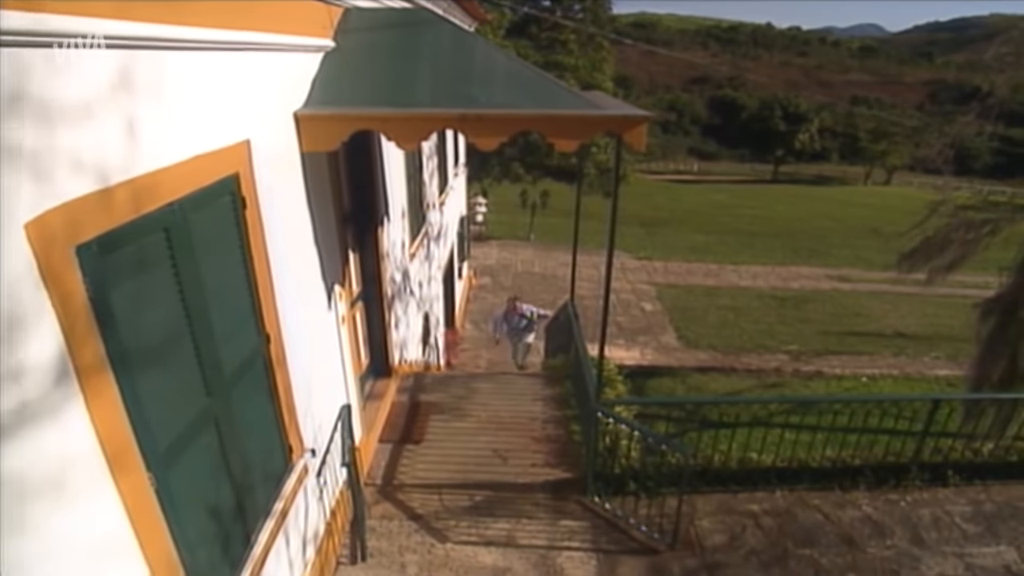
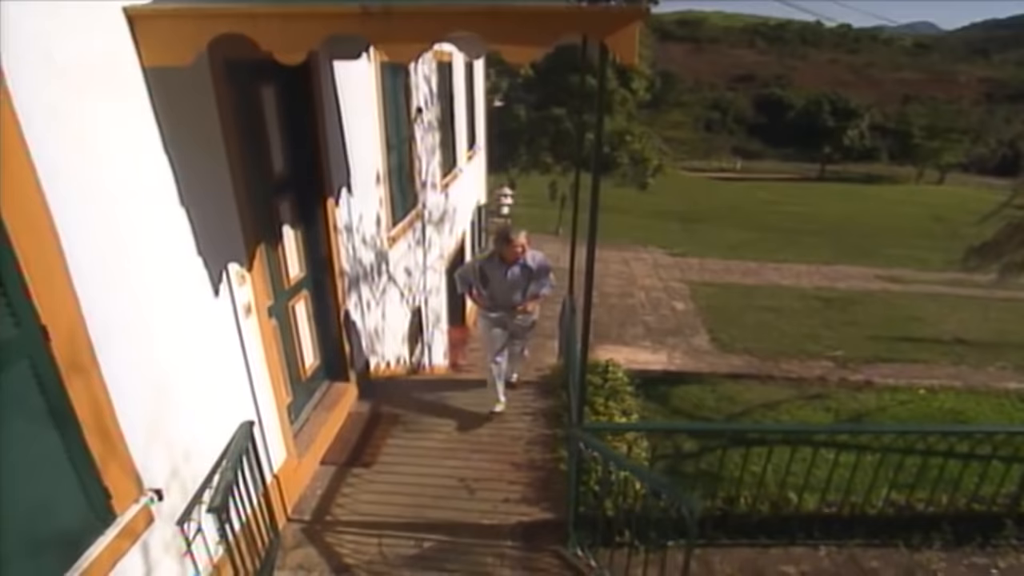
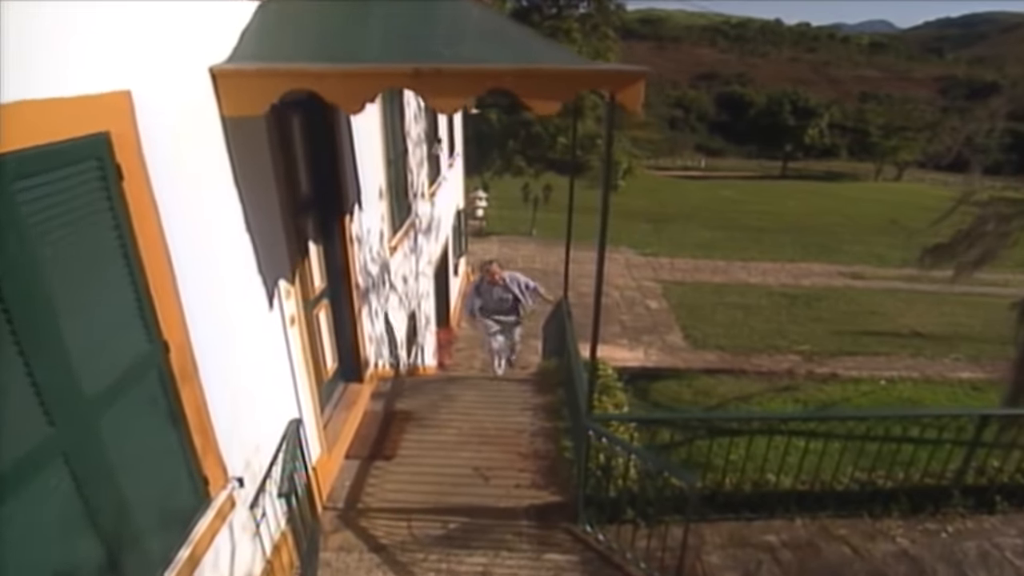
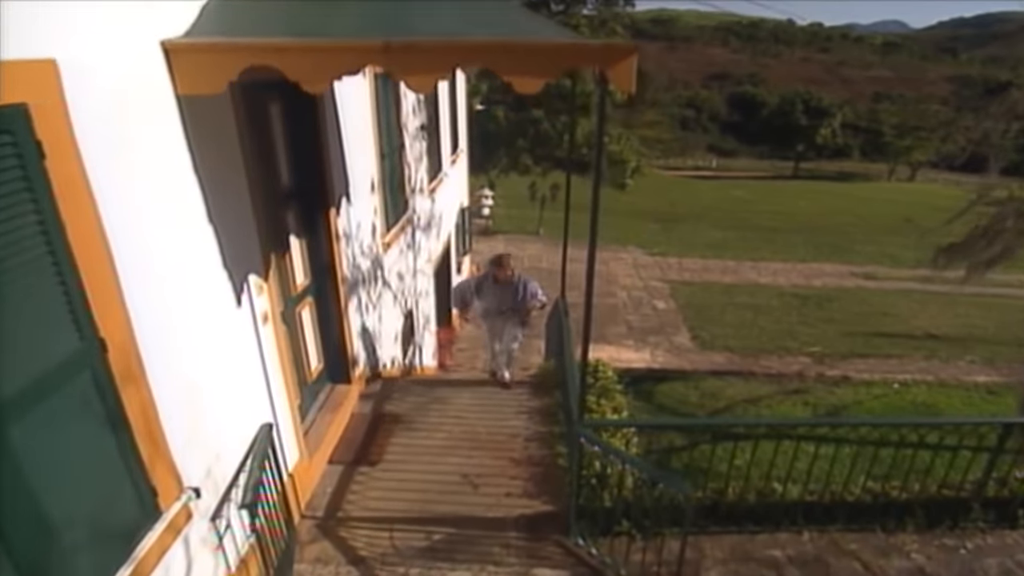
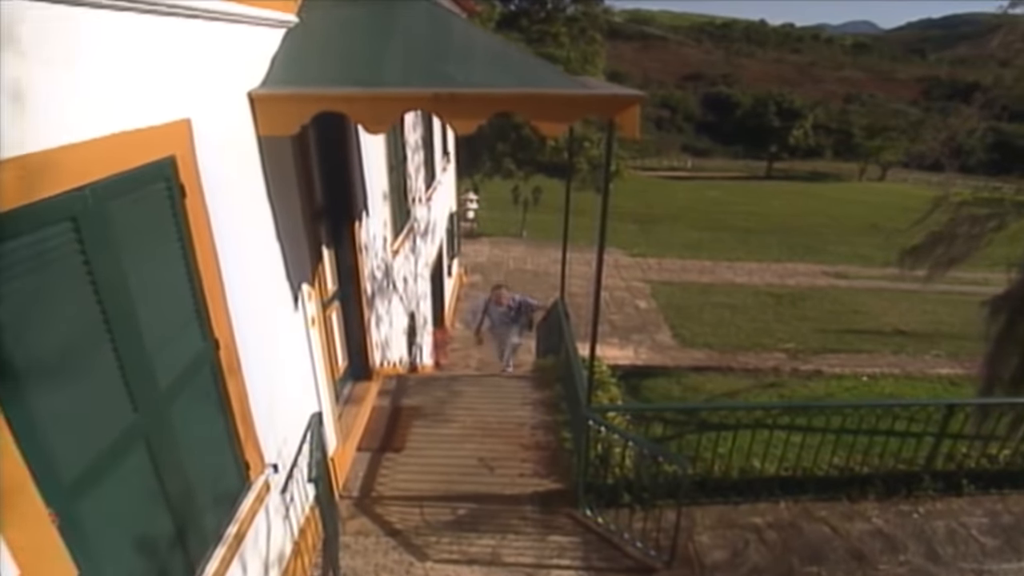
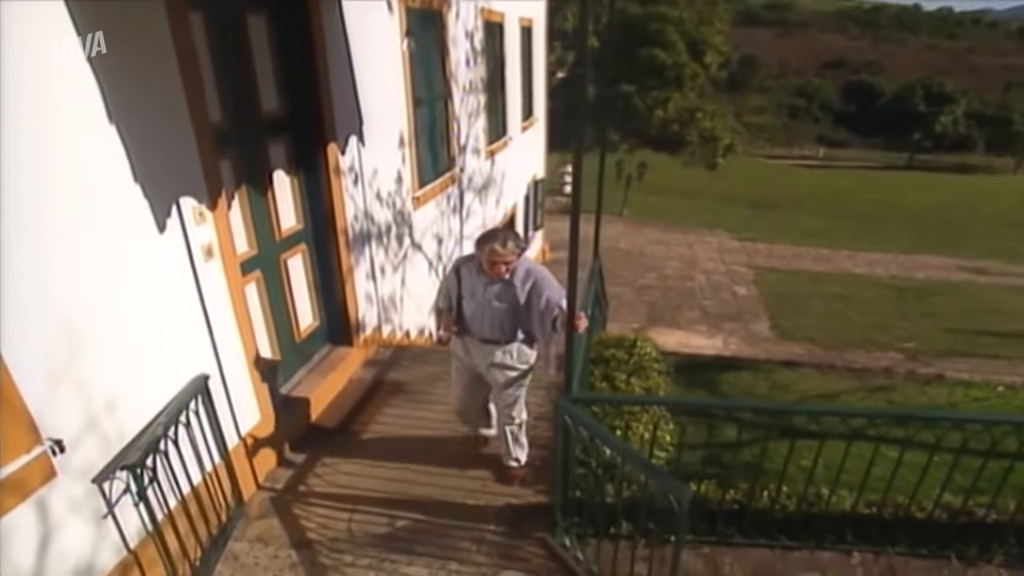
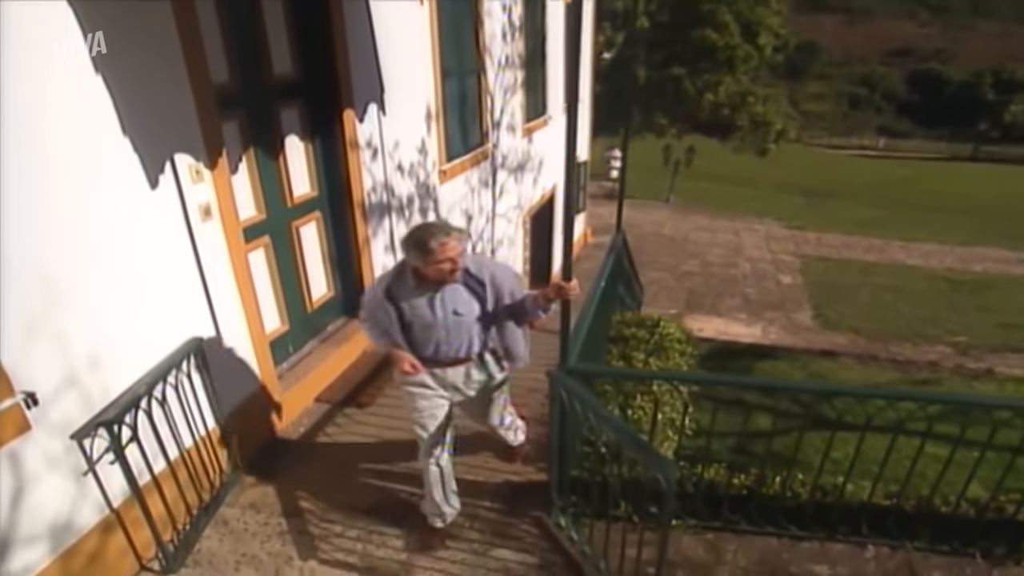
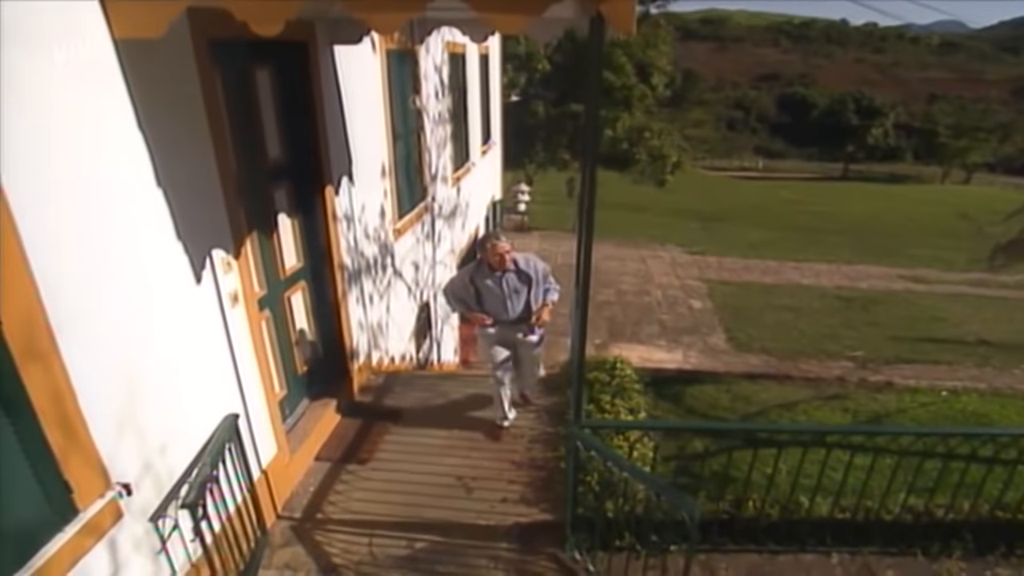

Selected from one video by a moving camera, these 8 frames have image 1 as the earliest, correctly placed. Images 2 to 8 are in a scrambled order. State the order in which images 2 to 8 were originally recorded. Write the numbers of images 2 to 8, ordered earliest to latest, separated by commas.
5, 3, 4, 2, 8, 6, 7
